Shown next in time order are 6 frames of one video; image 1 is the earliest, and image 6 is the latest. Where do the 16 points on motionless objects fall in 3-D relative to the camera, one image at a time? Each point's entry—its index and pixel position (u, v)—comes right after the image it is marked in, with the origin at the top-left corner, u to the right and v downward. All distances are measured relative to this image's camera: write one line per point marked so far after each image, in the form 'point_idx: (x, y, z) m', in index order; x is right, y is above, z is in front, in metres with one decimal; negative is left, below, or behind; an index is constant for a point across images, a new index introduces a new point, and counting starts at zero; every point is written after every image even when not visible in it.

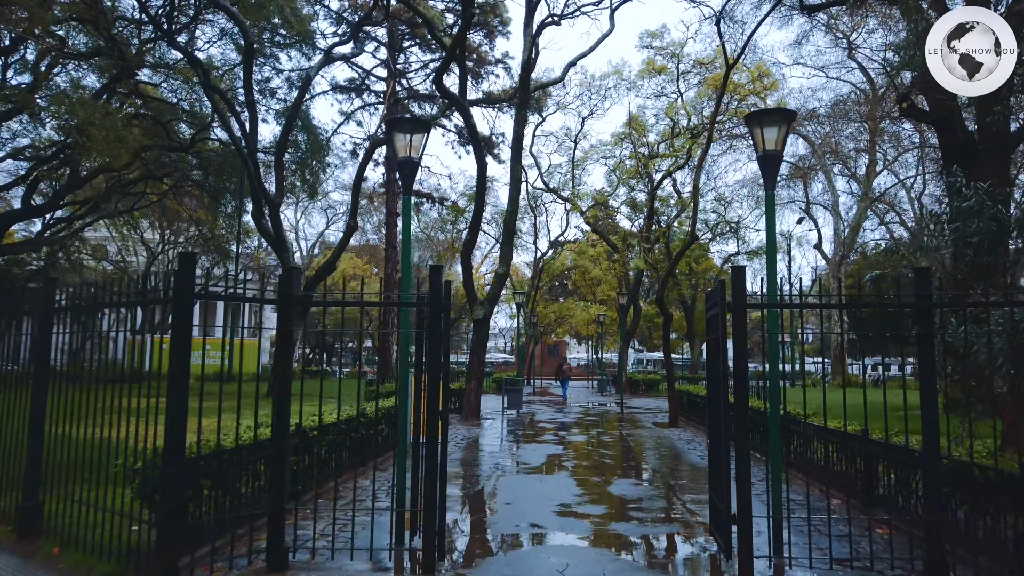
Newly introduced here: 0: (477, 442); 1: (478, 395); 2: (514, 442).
0: (-0.6, -2.8, +13.4) m
1: (-0.8, -2.4, +16.4) m
2: (0.0, -2.9, +13.5) m
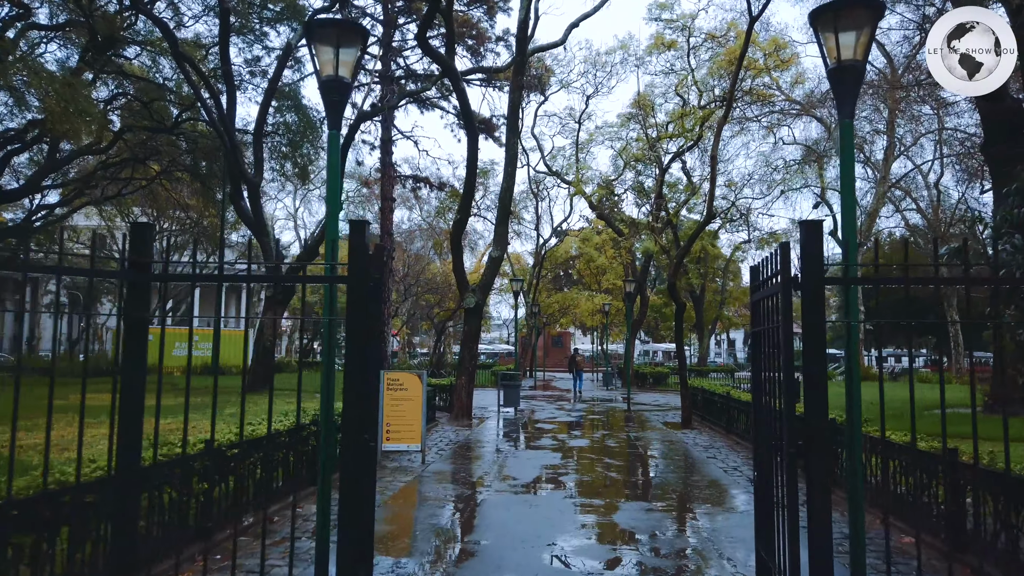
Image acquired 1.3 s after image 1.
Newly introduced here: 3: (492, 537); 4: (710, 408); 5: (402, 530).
0: (-0.8, -2.5, +11.9) m
1: (-0.9, -2.1, +14.8) m
2: (-0.1, -2.6, +11.9) m
3: (-0.2, -2.2, +6.5) m
4: (+3.8, -2.3, +14.1) m
5: (-1.0, -2.2, +6.6) m
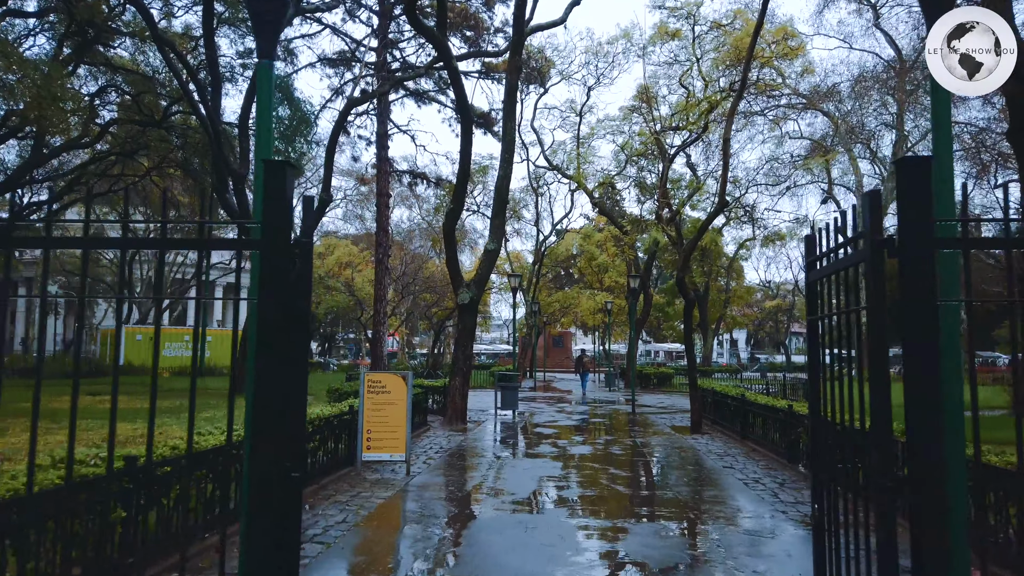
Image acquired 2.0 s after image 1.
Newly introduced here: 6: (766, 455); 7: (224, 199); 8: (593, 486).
0: (-0.8, -2.4, +10.9) m
1: (-0.9, -2.0, +13.9) m
2: (-0.1, -2.5, +11.0) m
3: (-0.2, -2.1, +5.6) m
4: (+3.8, -2.2, +13.1) m
5: (-1.1, -2.1, +5.7) m
6: (+3.4, -2.3, +9.9) m
7: (-7.8, +2.4, +19.6) m
8: (+0.9, -2.3, +8.5) m
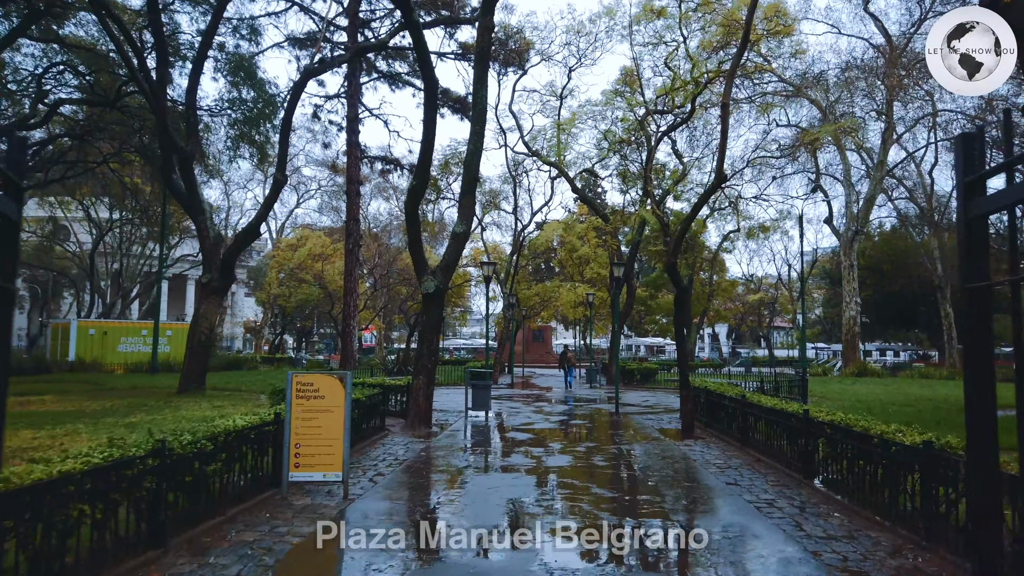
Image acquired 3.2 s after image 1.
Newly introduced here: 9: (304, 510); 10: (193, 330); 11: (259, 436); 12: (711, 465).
0: (-1.2, -2.3, +9.5) m
1: (-1.4, -1.8, +12.4) m
2: (-0.6, -2.3, +9.5) m
3: (-0.5, -2.0, +4.1) m
4: (+3.3, -2.0, +11.7) m
5: (-1.3, -1.9, +4.2) m
6: (+3.0, -2.1, +8.5) m
7: (-8.4, +2.7, +17.9) m
8: (+0.6, -2.1, +7.0) m
9: (-1.8, -2.0, +6.5) m
10: (-7.6, -1.0, +17.4) m
11: (-2.3, -1.3, +6.6) m
12: (+2.5, -2.2, +9.2) m
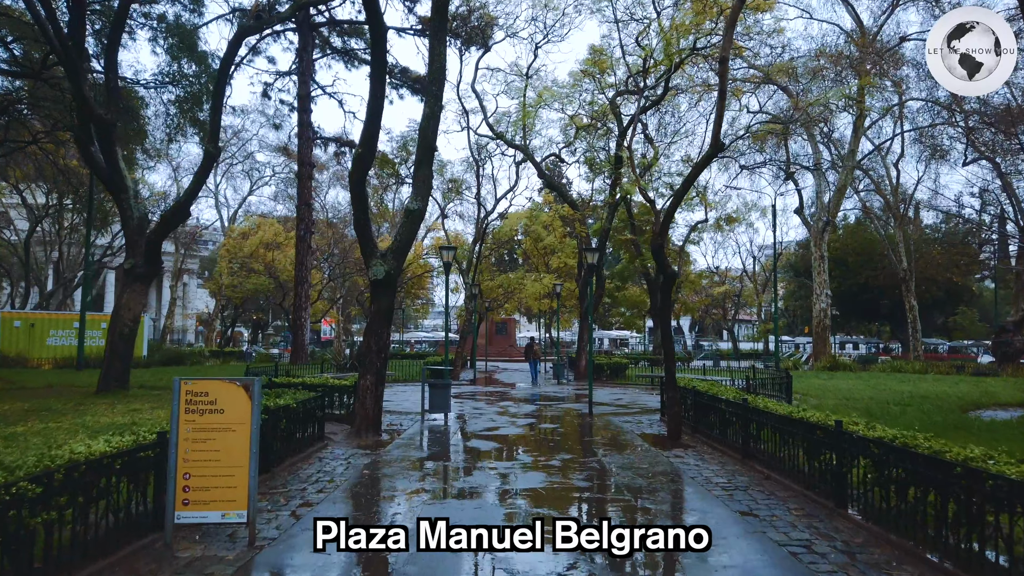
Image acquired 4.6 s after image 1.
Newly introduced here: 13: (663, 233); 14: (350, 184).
0: (-1.6, -2.1, +7.8) m
1: (-2.0, -1.6, +10.7) m
2: (-1.0, -2.1, +7.9) m
3: (-0.7, -1.8, +2.5) m
4: (+2.7, -1.8, +10.3) m
5: (-1.5, -1.8, +2.6) m
6: (+2.7, -1.9, +7.1) m
7: (-9.2, +3.0, +15.8) m
8: (+0.3, -2.0, +5.5) m
9: (-2.1, -1.8, +4.8) m
10: (-8.4, -0.7, +15.4) m
11: (-2.5, -1.2, +4.9) m
12: (+2.1, -2.1, +7.8) m
13: (+2.1, +0.7, +9.9) m
14: (-2.5, +1.7, +11.6) m
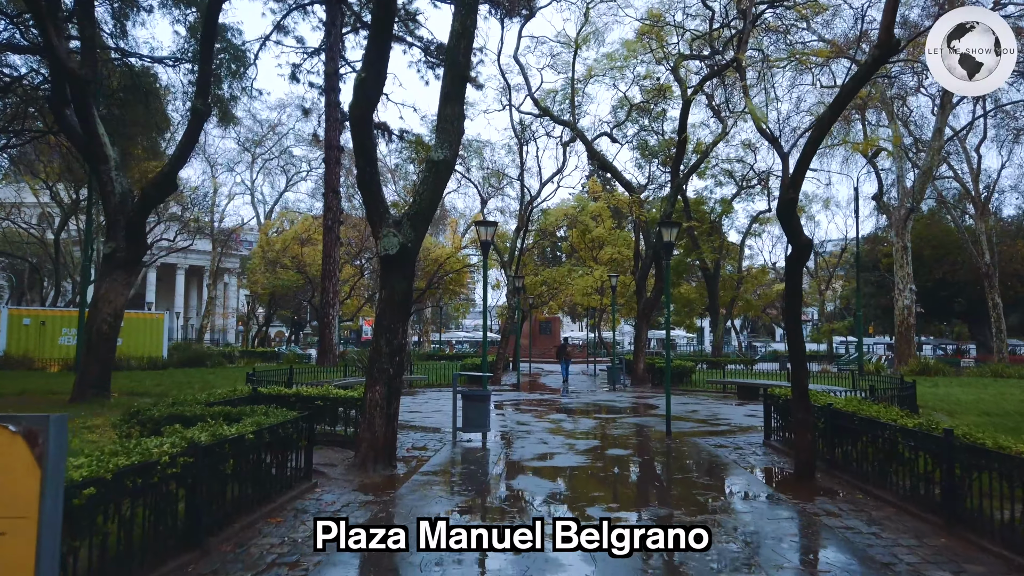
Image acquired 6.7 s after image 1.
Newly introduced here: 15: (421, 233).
0: (-1.1, -1.9, +5.0) m
1: (-1.3, -1.4, +8.0) m
2: (-0.5, -1.9, +5.1) m
3: (-0.5, -1.6, -0.3) m
4: (+3.4, -1.6, +7.3) m
5: (-1.3, -1.6, -0.2) m
6: (+3.1, -1.7, +4.1) m
7: (-8.3, +3.2, +13.5) m
8: (+0.7, -1.8, +2.6) m
9: (-1.8, -1.6, +2.1) m
10: (-7.5, -0.5, +13.0) m
11: (-2.2, -1.0, +2.1) m
12: (+2.6, -1.8, +4.8) m
13: (+2.7, +1.0, +6.9) m
14: (-1.8, +1.9, +8.9) m
15: (-1.0, +0.6, +8.0) m
